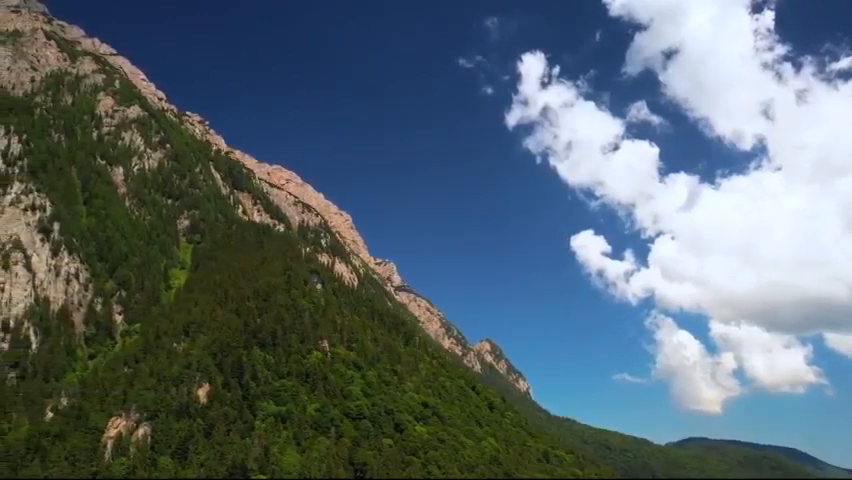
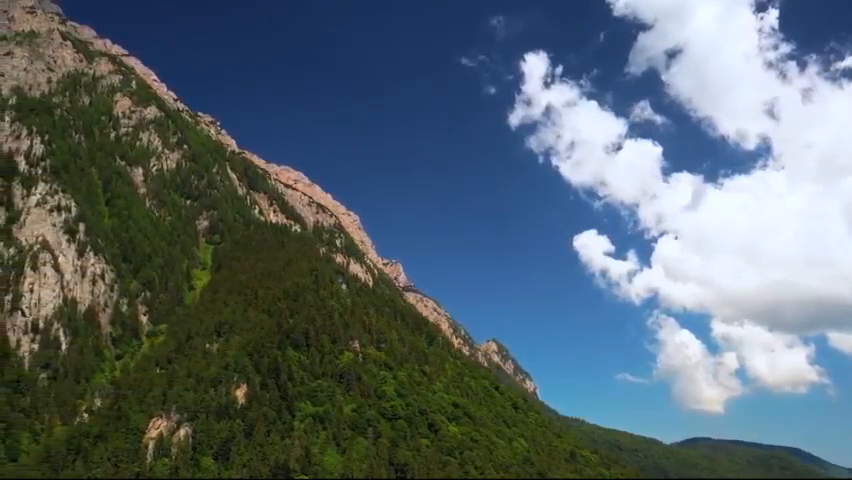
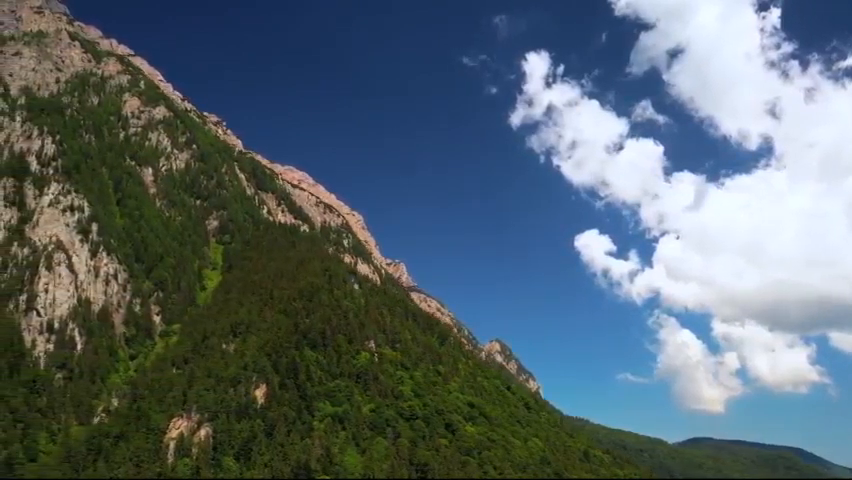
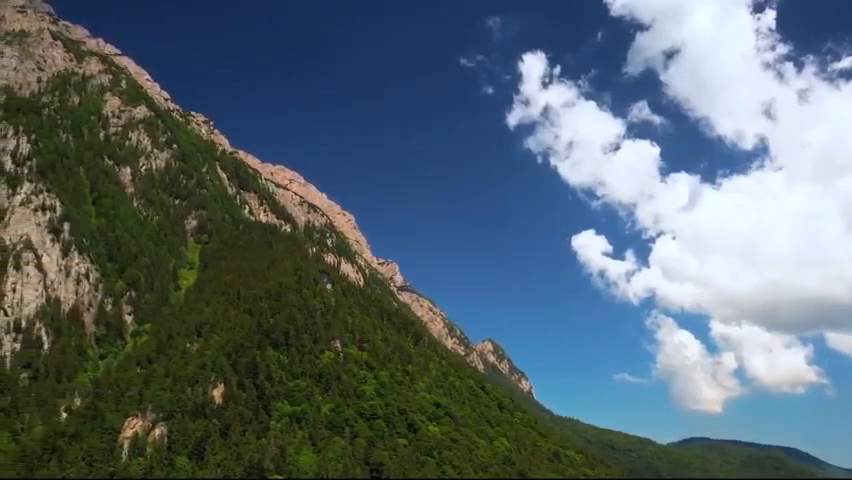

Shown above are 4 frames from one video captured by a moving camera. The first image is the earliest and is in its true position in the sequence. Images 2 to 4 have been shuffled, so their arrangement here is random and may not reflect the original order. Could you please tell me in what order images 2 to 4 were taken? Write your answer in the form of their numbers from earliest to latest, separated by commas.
4, 2, 3
